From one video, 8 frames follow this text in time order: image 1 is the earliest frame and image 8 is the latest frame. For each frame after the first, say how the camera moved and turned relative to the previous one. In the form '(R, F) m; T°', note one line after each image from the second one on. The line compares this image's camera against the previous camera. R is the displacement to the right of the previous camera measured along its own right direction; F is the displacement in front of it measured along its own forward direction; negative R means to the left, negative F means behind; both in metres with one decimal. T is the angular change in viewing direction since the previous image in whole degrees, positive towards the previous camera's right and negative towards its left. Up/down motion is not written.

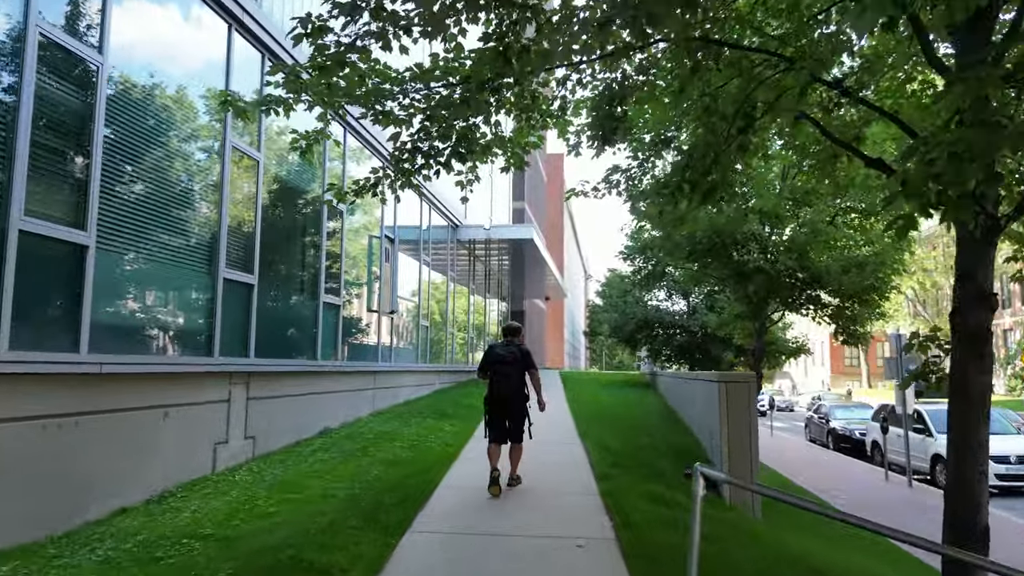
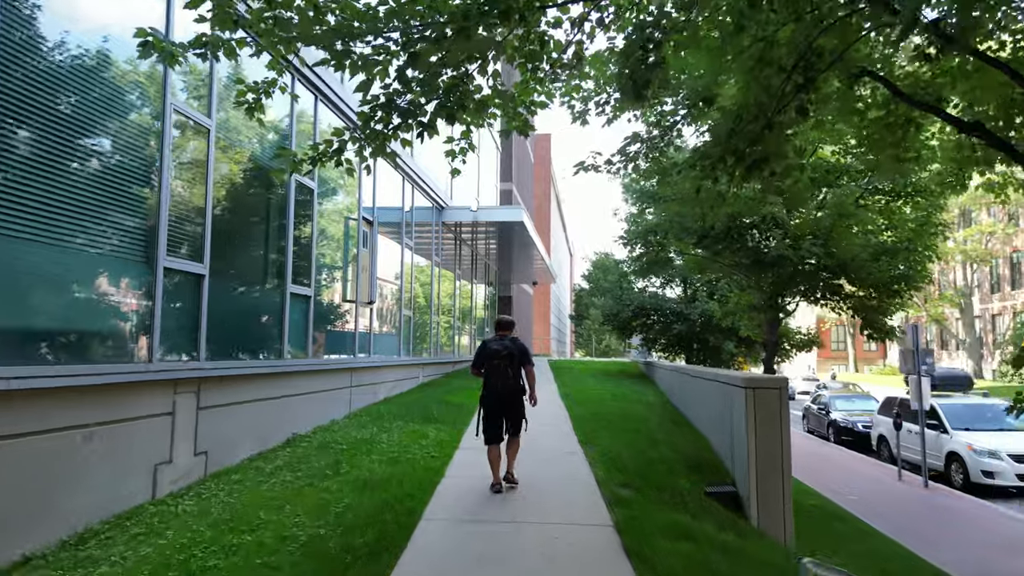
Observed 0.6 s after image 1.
(-0.1, +1.1) m; +1°
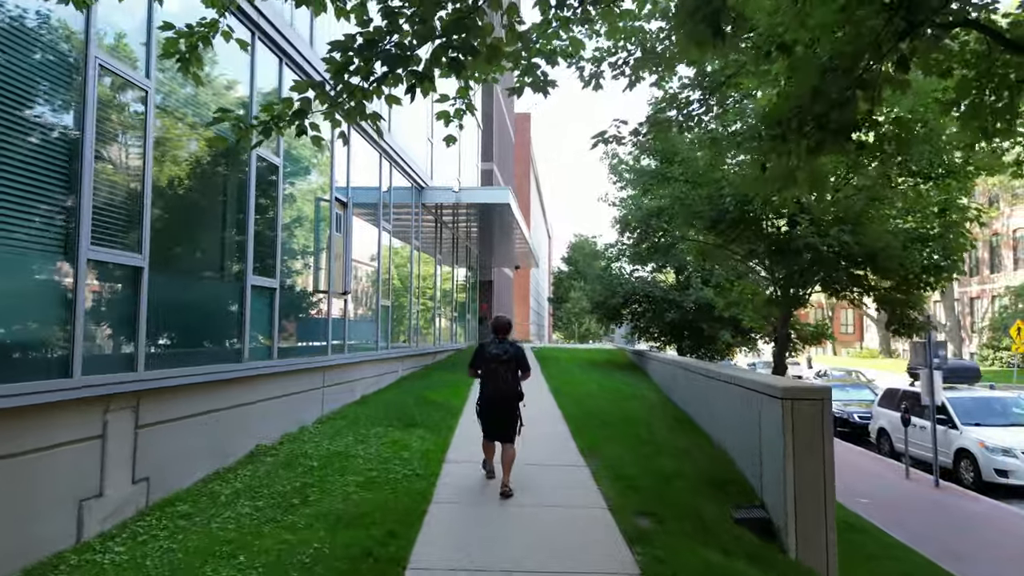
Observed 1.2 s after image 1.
(-0.2, +1.1) m; +2°
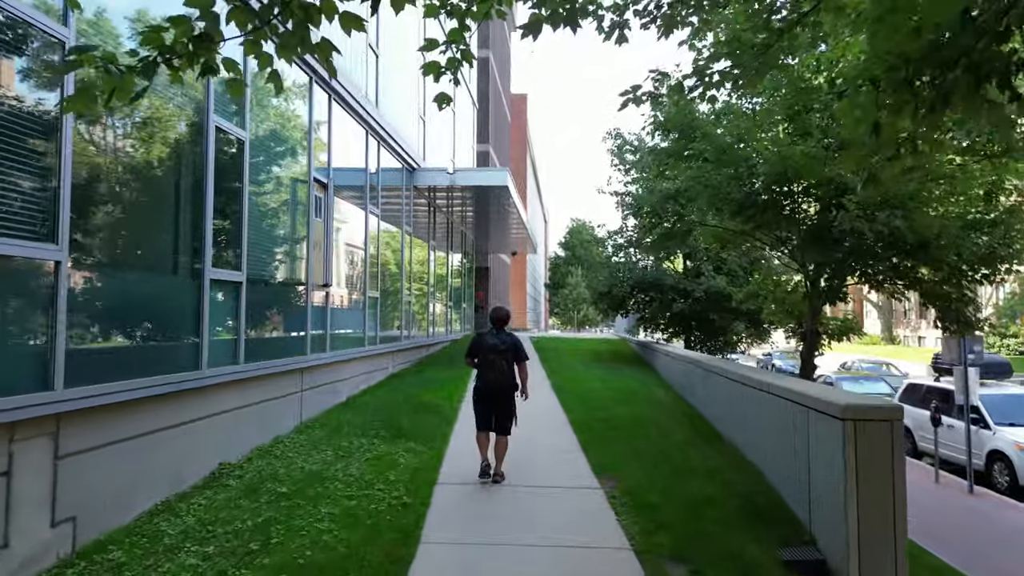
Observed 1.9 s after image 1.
(-0.1, +1.1) m; 0°
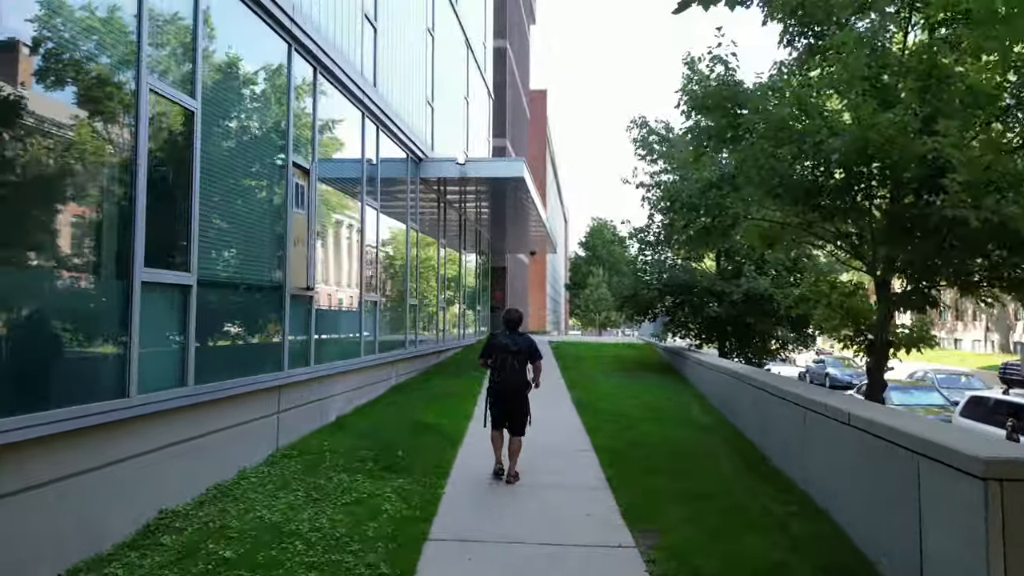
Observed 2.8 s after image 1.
(+0.1, +1.4) m; -2°
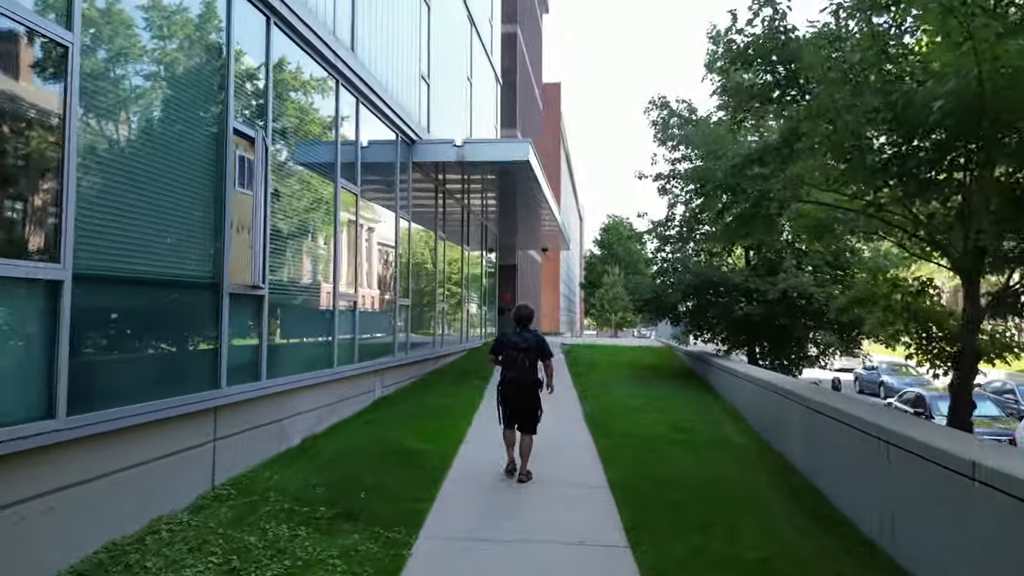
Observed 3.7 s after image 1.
(+0.2, +1.5) m; -1°
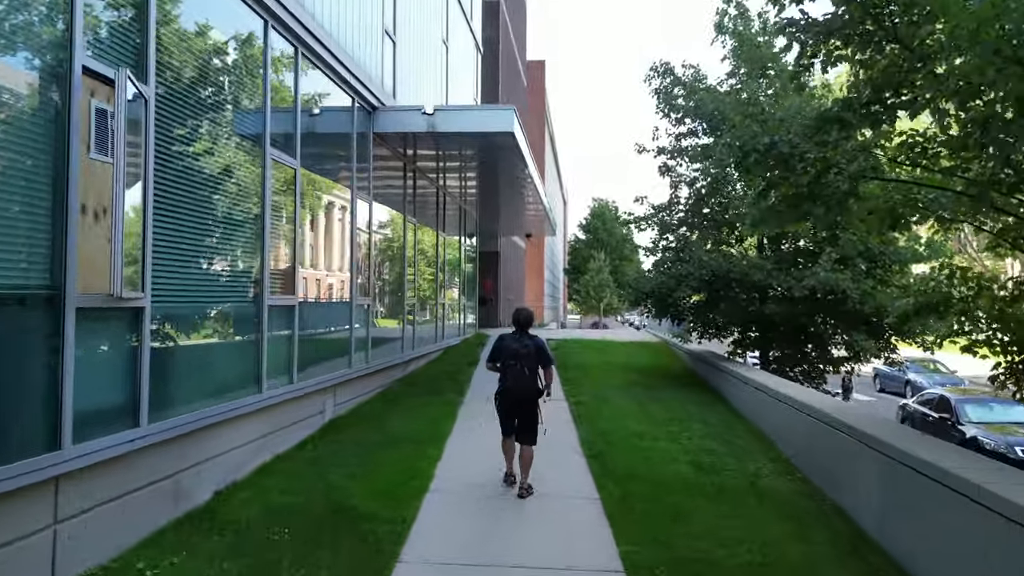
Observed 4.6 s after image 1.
(0.0, +1.9) m; +1°
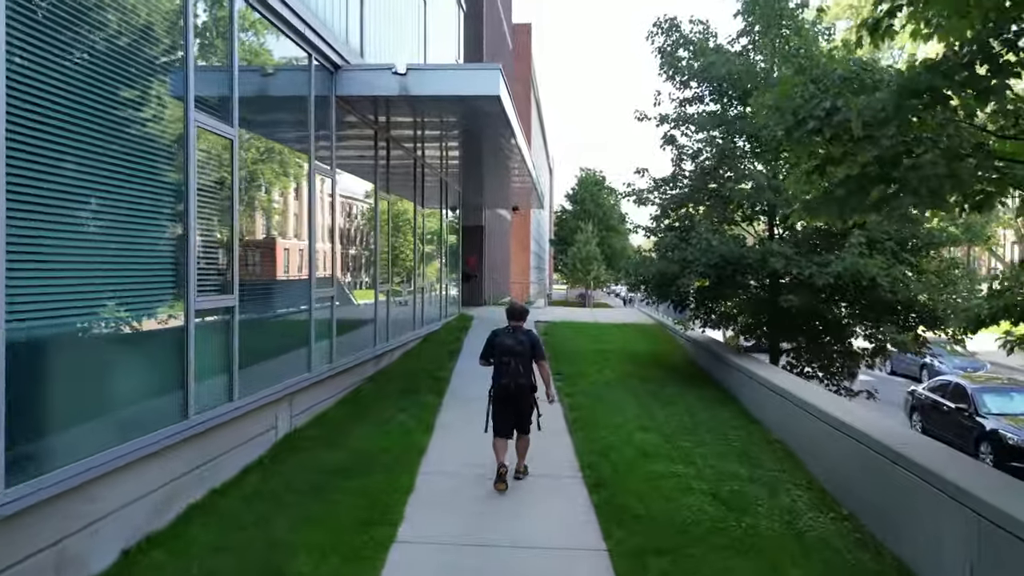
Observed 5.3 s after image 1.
(0.0, +1.3) m; +1°
